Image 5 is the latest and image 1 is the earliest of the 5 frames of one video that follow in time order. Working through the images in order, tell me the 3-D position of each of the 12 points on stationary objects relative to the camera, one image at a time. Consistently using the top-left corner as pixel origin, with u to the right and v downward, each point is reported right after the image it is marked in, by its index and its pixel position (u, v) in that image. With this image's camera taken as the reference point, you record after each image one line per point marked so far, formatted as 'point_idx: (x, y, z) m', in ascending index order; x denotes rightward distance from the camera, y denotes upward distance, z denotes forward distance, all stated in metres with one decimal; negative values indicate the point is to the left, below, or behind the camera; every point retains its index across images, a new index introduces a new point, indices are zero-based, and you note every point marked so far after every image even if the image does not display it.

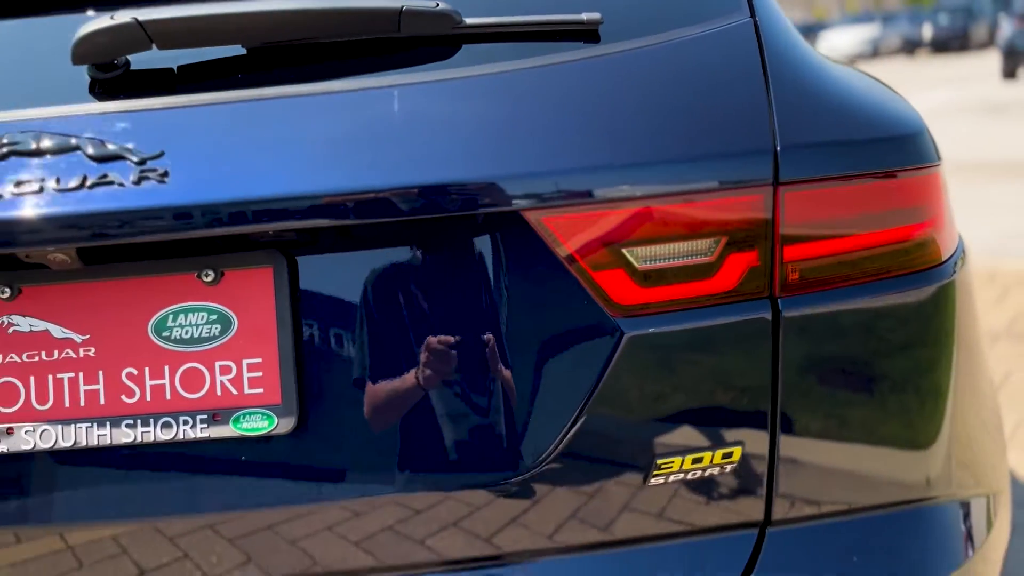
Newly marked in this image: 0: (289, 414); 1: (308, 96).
0: (-0.2, -0.1, +0.9) m
1: (-0.2, +0.2, +0.9) m
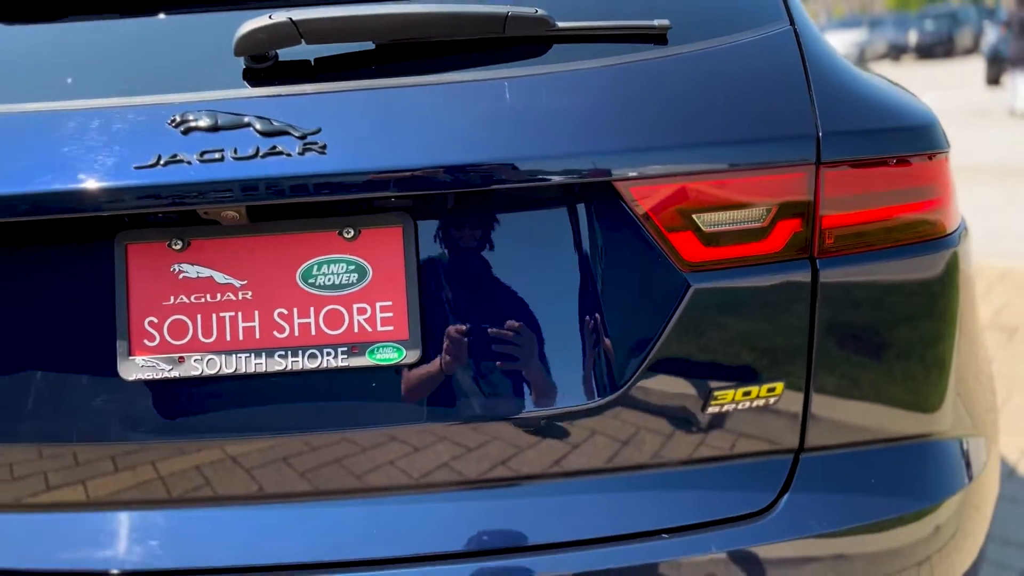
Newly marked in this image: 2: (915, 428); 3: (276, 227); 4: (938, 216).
0: (-0.1, -0.1, +1.1) m
1: (-0.1, +0.3, +1.1) m
2: (+0.5, -0.2, +1.2) m
3: (-0.3, +0.1, +1.1) m
4: (+0.6, +0.1, +1.2) m
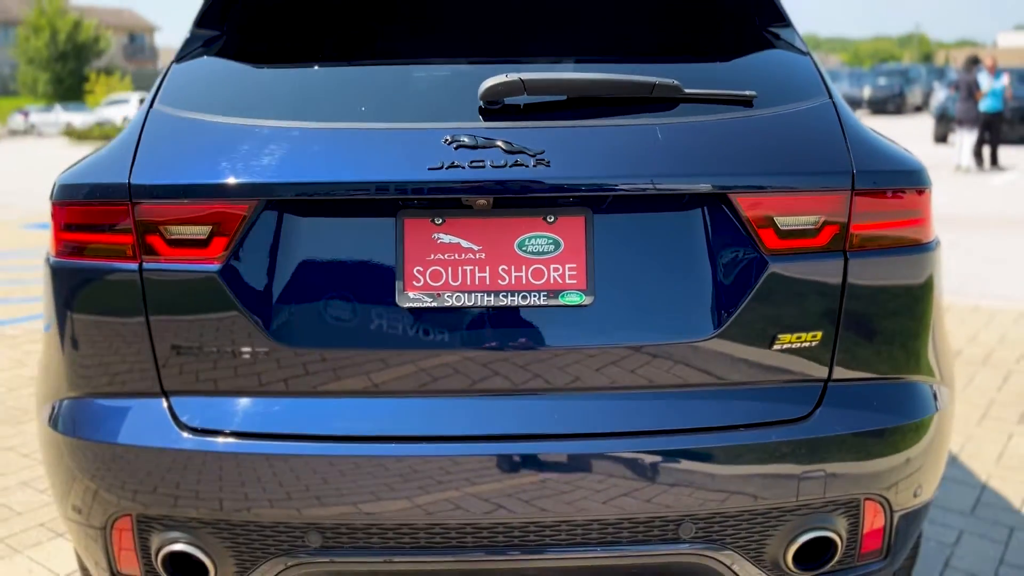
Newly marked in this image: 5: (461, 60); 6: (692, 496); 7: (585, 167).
0: (+0.1, 0.0, +1.6) m
1: (+0.2, +0.3, +1.7) m
2: (+0.8, -0.2, +1.8) m
3: (0.0, +0.1, +1.7) m
4: (+0.8, +0.1, +1.8) m
5: (-0.1, +0.5, +1.9) m
6: (+0.3, -0.4, +1.7) m
7: (+0.1, +0.2, +1.6) m
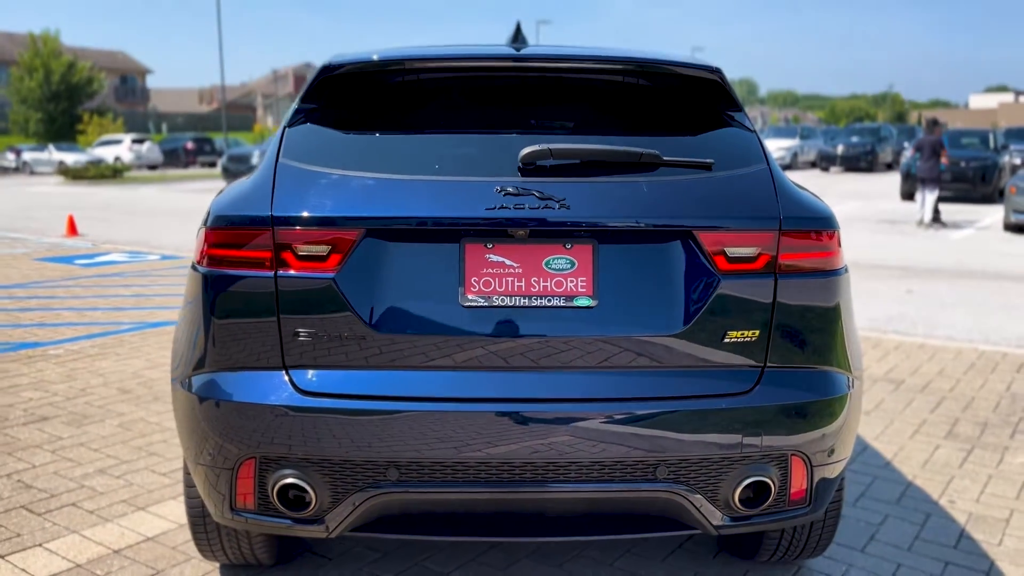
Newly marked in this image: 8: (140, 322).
0: (+0.2, 0.0, +2.3) m
1: (+0.3, +0.3, +2.4) m
2: (+0.8, -0.2, +2.5) m
3: (+0.1, +0.1, +2.3) m
4: (+0.9, +0.1, +2.5) m
5: (0.0, +0.5, +2.6) m
6: (+0.4, -0.4, +2.3) m
7: (+0.2, +0.2, +2.3) m
8: (-3.1, -0.3, +7.3) m
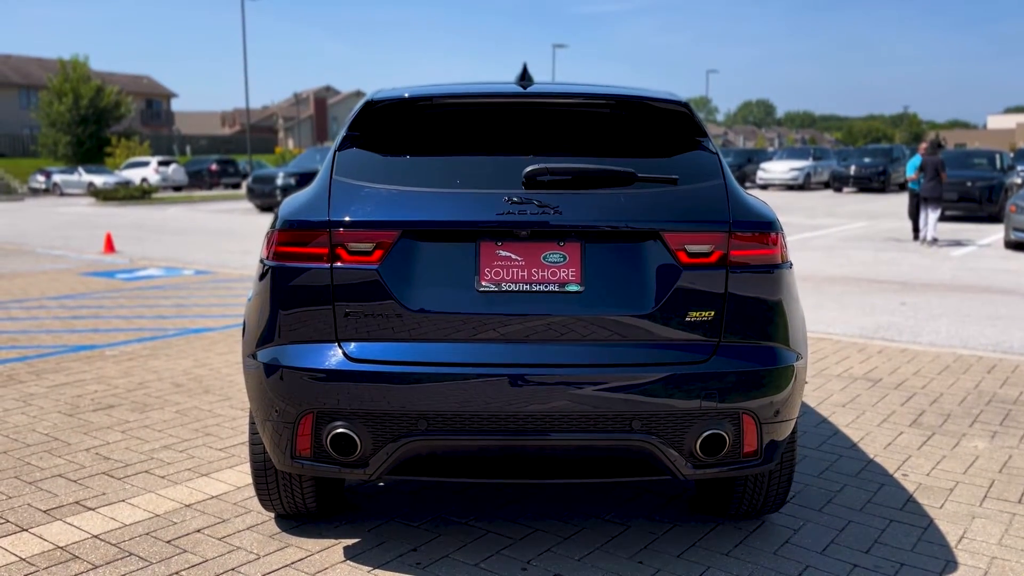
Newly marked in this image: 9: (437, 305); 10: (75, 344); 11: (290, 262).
0: (+0.2, 0.0, +2.9) m
1: (+0.3, +0.3, +3.0) m
2: (+0.8, -0.2, +3.0) m
3: (+0.1, +0.1, +2.9) m
4: (+0.9, +0.1, +3.1) m
5: (0.0, +0.5, +3.2) m
6: (+0.4, -0.4, +2.9) m
7: (+0.2, +0.2, +2.9) m
8: (-2.9, -0.4, +8.0) m
9: (-0.2, -0.1, +2.9) m
10: (-3.5, -0.5, +7.2) m
11: (-0.7, +0.1, +3.0) m
